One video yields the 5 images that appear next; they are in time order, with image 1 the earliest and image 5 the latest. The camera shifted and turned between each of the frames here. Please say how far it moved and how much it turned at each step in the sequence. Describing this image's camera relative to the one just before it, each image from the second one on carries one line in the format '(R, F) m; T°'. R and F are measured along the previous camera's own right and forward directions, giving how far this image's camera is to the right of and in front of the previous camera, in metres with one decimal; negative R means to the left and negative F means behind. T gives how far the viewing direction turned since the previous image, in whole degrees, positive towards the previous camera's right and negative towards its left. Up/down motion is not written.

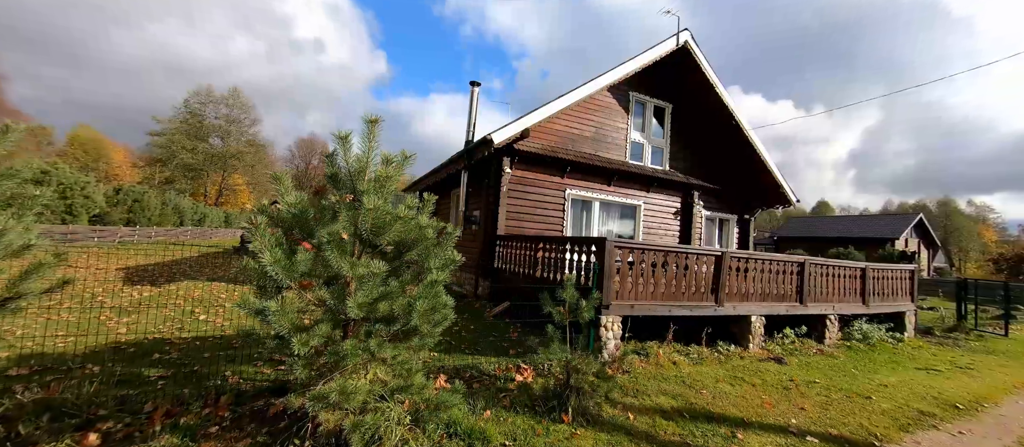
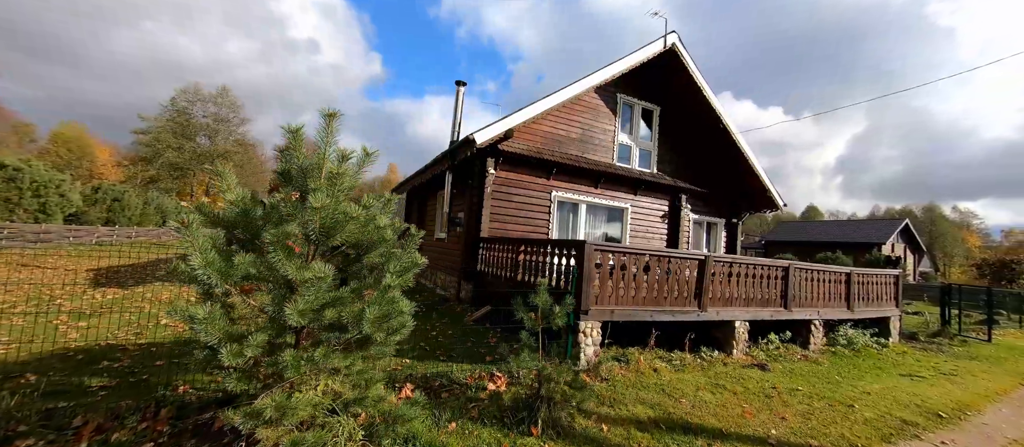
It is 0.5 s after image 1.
(+0.2, +0.2) m; +1°
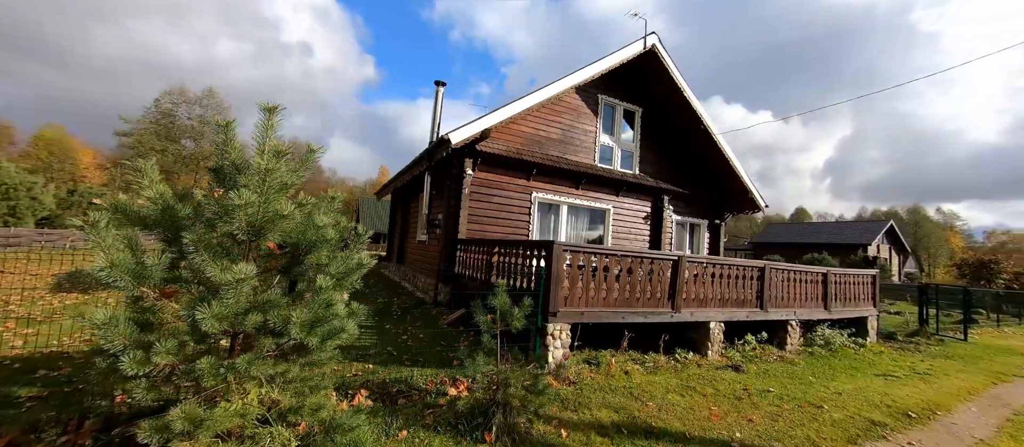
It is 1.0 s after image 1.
(+0.3, +0.1) m; +1°
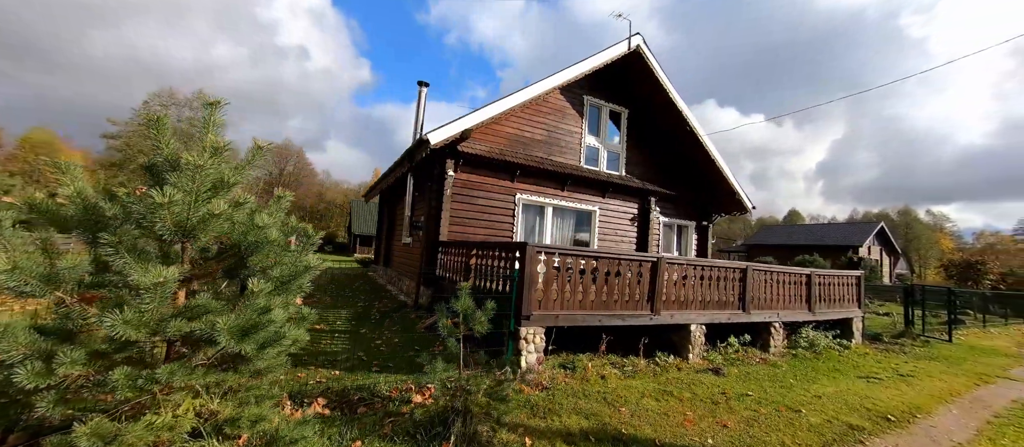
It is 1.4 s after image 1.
(+0.3, +0.1) m; +1°
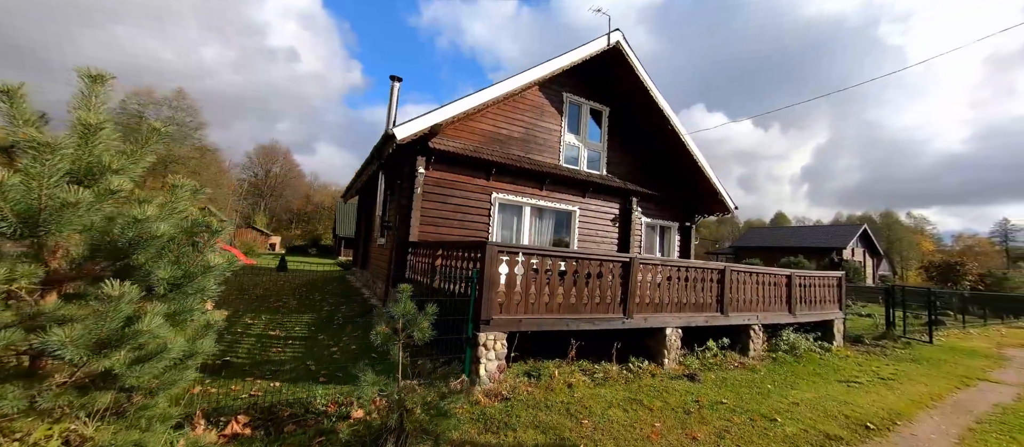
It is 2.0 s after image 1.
(+0.4, +0.4) m; +1°
